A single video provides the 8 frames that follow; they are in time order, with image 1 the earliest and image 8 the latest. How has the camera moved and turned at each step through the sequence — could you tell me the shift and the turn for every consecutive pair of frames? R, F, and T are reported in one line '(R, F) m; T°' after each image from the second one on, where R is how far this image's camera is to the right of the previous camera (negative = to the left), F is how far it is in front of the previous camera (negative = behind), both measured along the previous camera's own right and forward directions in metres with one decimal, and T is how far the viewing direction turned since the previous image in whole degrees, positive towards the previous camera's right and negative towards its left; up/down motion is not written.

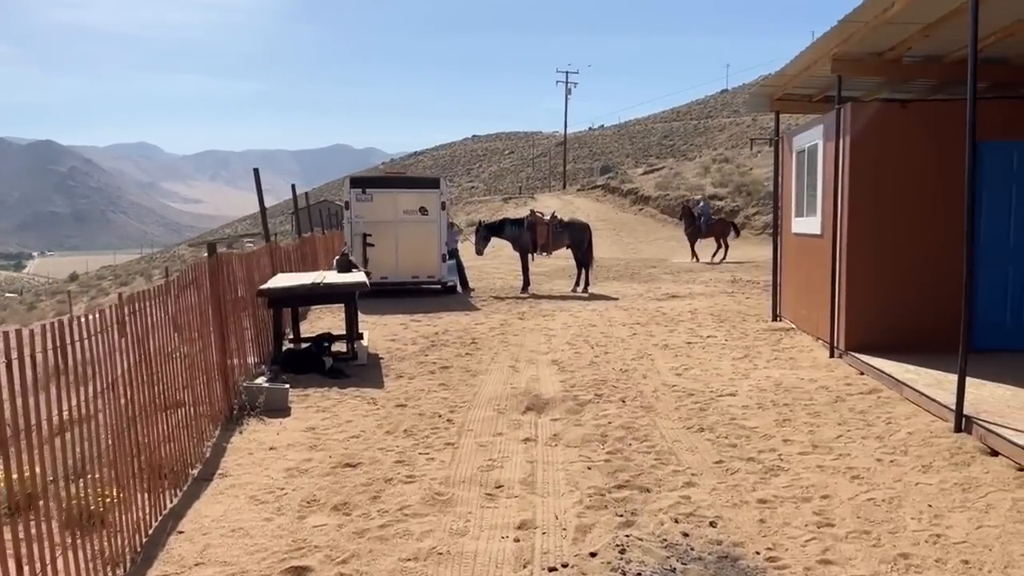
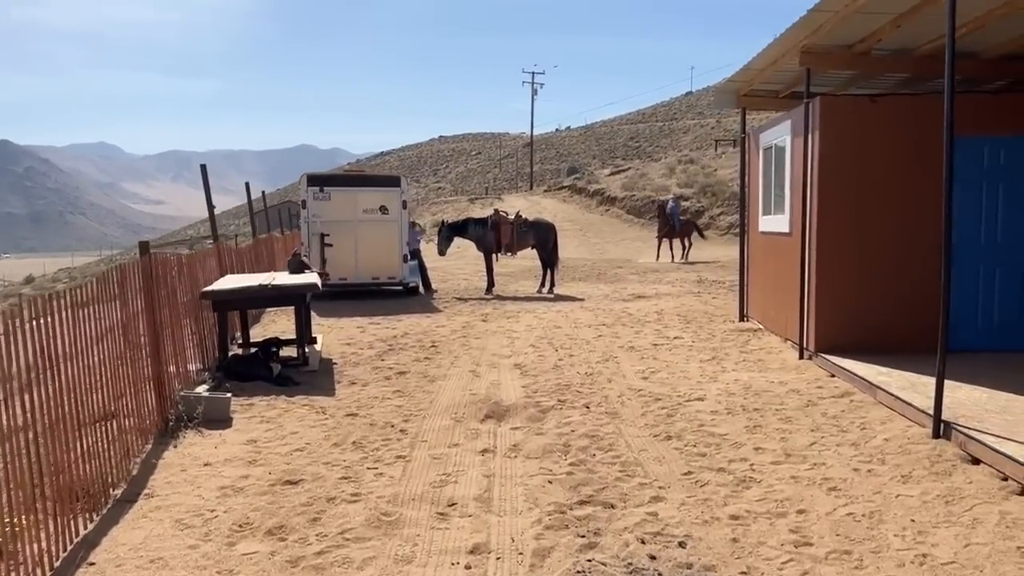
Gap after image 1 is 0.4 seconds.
(+0.1, +0.4) m; +2°
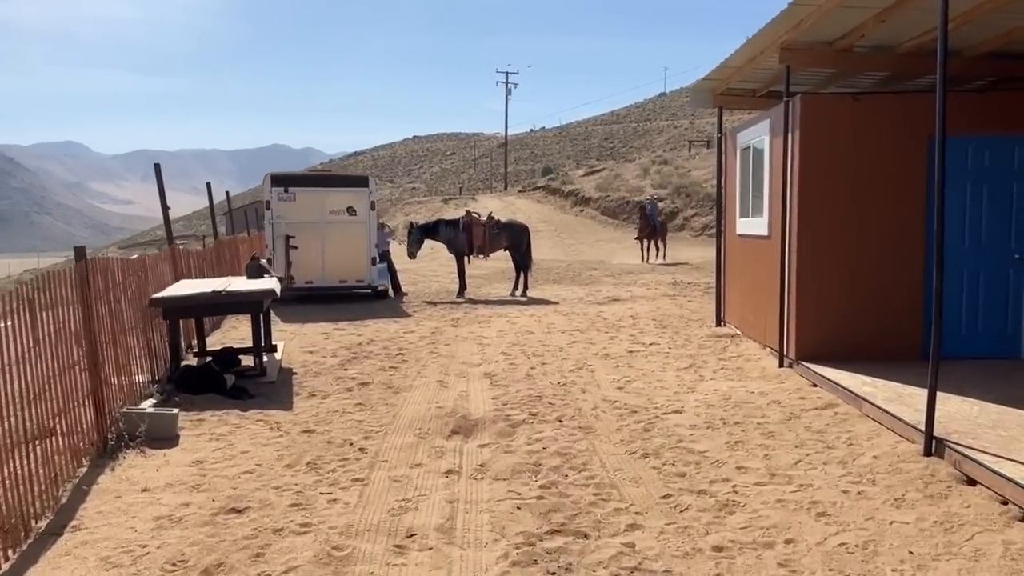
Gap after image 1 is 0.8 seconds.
(+0.1, +0.4) m; +2°
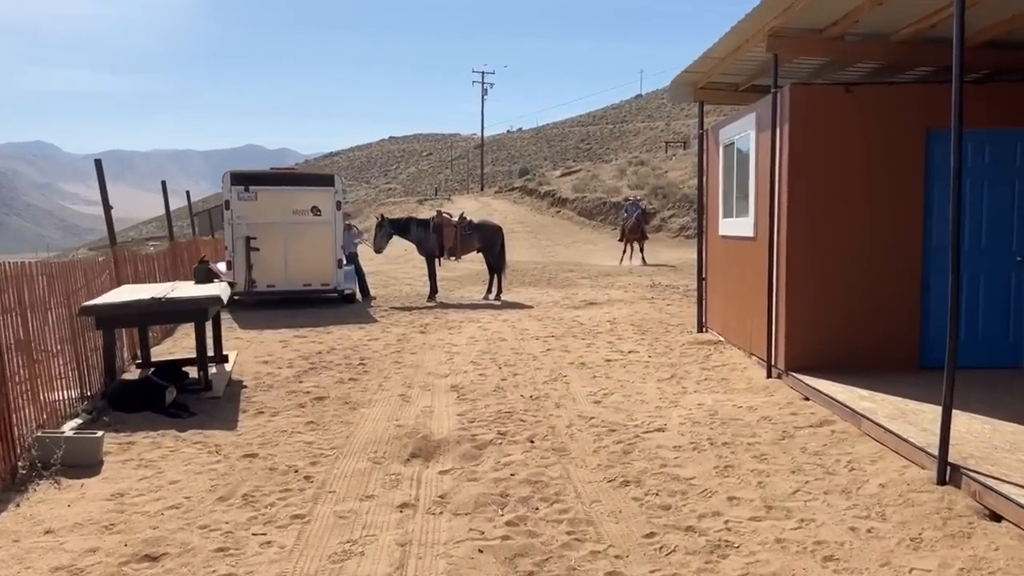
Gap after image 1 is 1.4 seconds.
(+0.1, +0.6) m; +2°
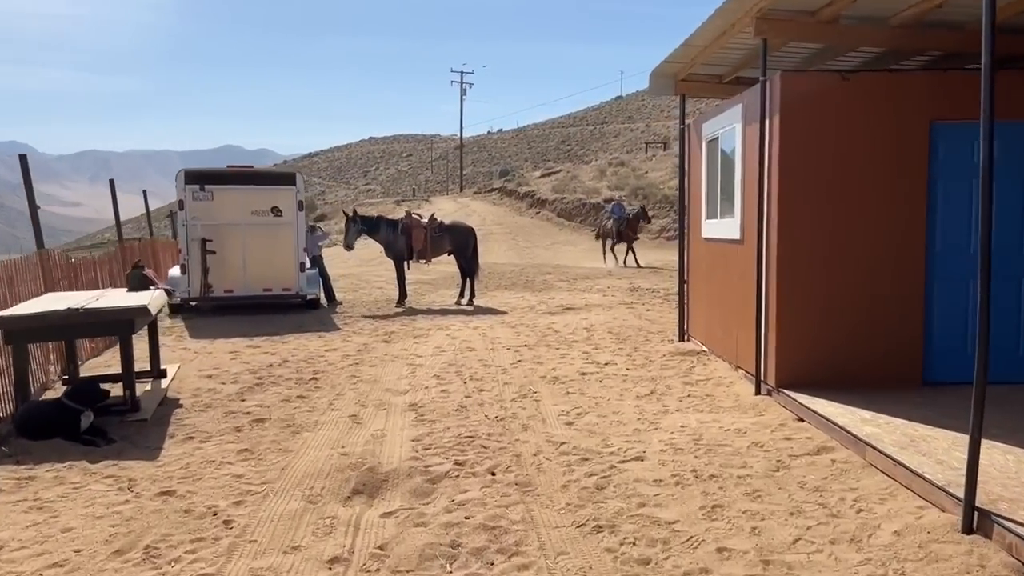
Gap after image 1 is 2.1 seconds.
(+0.2, +0.7) m; +1°
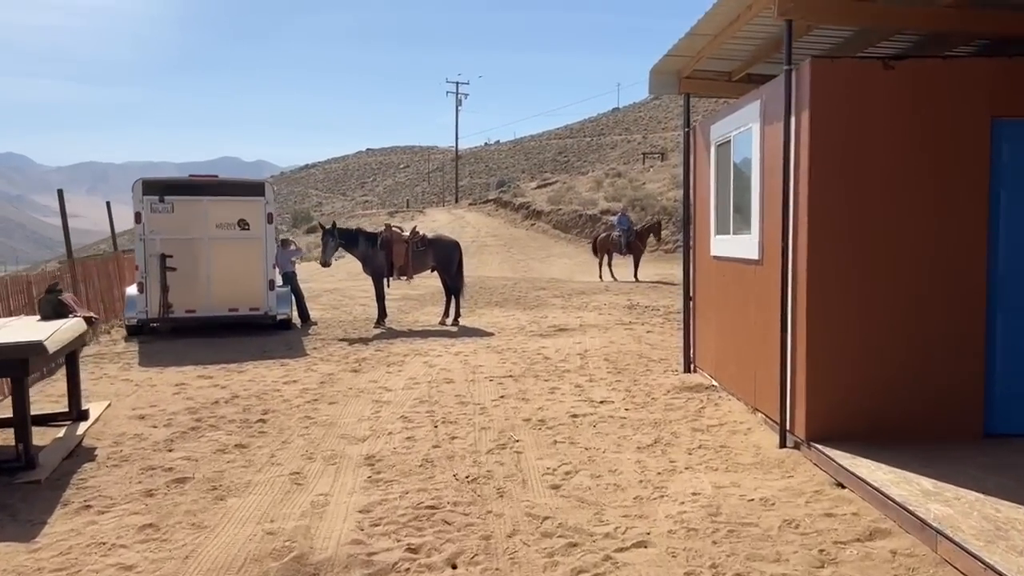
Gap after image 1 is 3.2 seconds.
(+0.2, +1.2) m; 0°
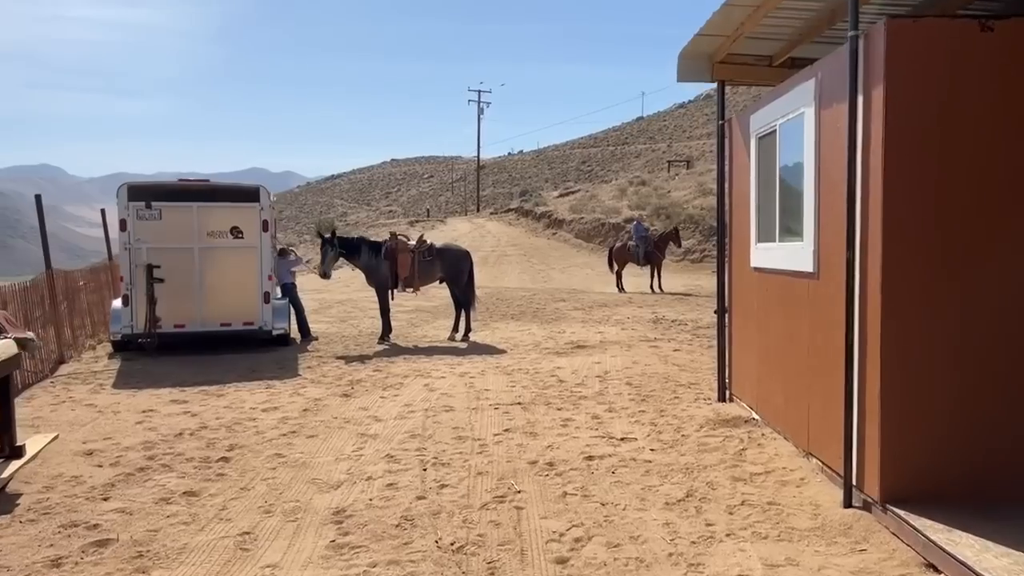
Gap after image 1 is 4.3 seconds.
(+0.2, +1.1) m; -2°
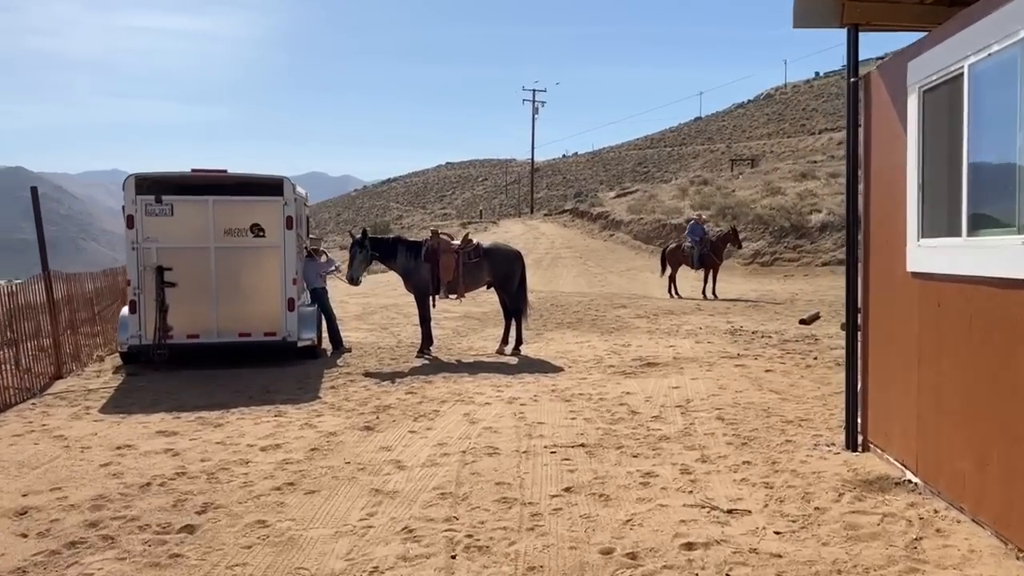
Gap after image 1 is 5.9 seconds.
(-0.1, +1.7) m; -4°
